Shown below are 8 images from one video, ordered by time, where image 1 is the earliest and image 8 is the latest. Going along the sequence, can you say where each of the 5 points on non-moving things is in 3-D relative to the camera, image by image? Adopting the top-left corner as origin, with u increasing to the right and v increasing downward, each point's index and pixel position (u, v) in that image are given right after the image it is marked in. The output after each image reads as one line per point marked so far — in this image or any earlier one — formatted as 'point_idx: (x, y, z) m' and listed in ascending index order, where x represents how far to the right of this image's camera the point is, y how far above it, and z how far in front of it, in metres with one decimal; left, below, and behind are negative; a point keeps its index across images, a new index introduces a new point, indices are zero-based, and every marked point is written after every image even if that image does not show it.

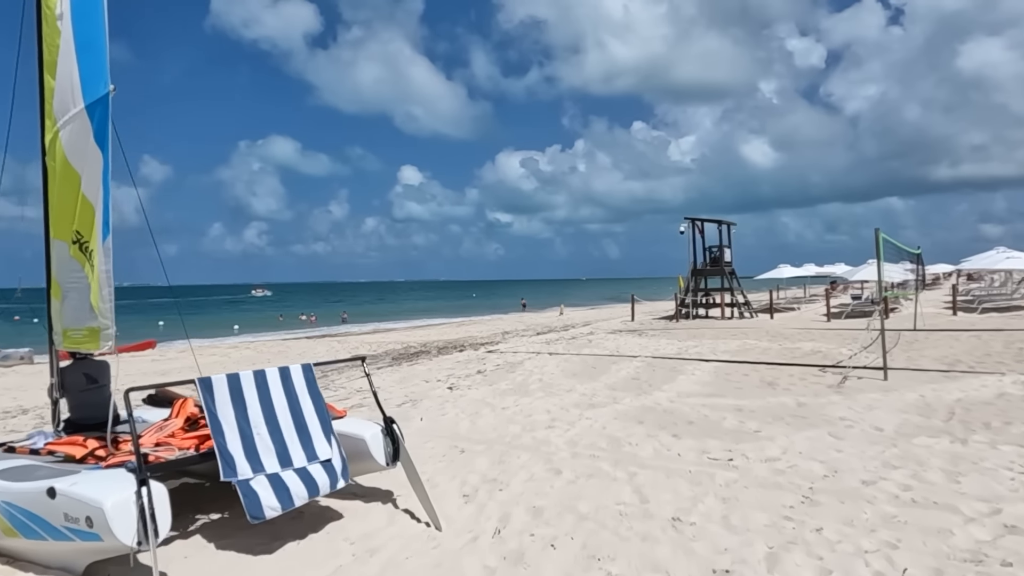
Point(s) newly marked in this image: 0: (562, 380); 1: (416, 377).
0: (+0.7, -1.3, +9.5) m
1: (-1.4, -1.3, +10.3) m
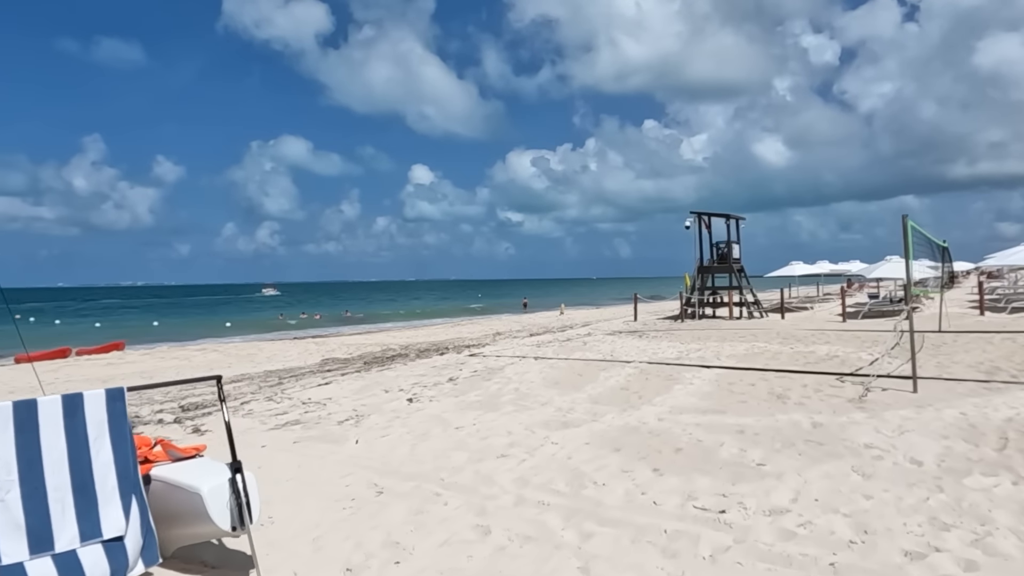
0: (+0.3, -1.2, +8.3) m
1: (-1.8, -1.3, +9.1) m
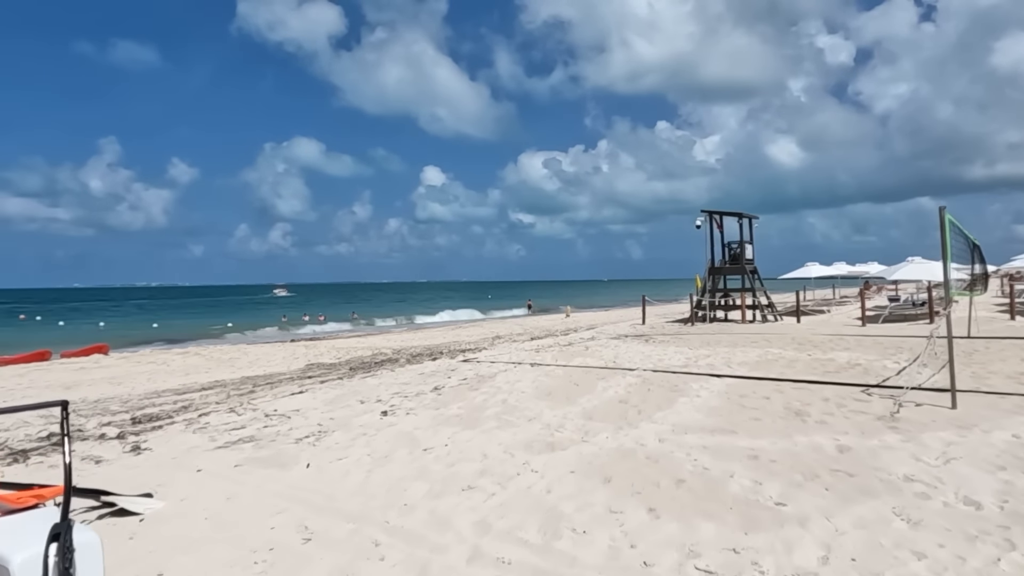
0: (+0.2, -1.2, +7.5) m
1: (-1.9, -1.3, +8.3) m
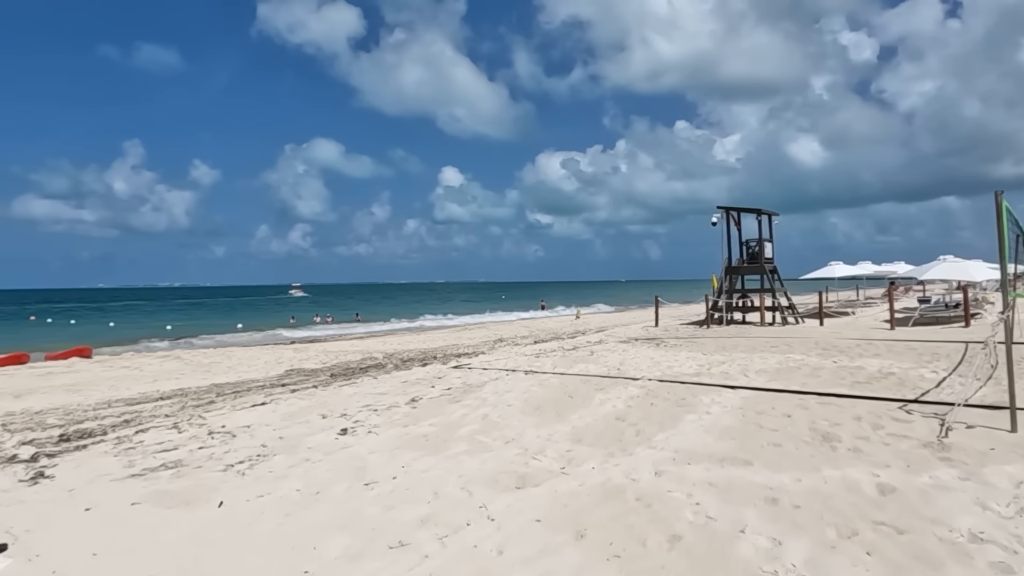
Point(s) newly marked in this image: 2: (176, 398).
0: (0.0, -1.2, +6.5) m
1: (-2.1, -1.3, +7.4) m
2: (-4.1, -1.3, +8.6) m
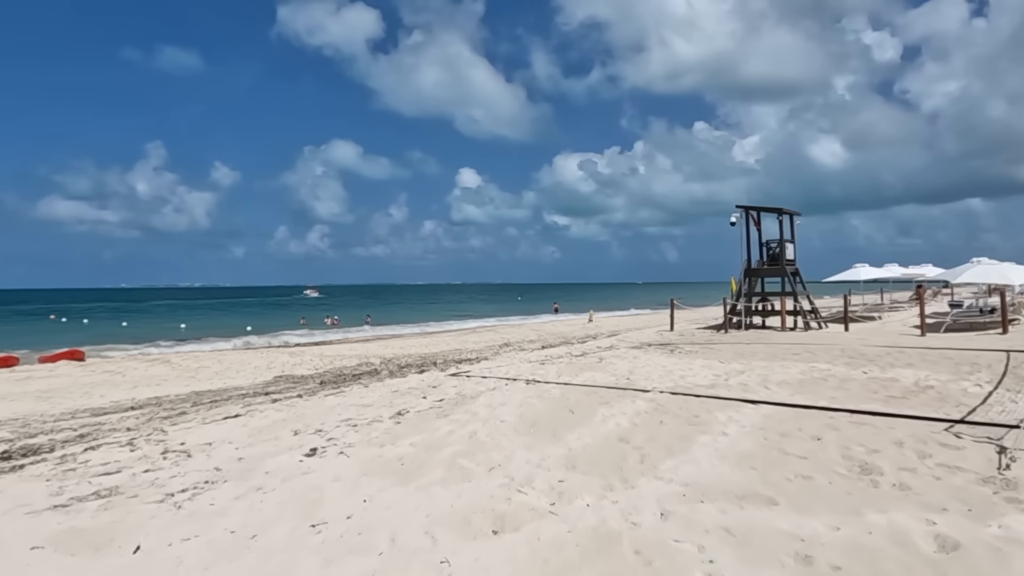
0: (-0.1, -1.3, +5.8) m
1: (-2.1, -1.3, +6.7) m
2: (-4.1, -1.4, +7.9) m
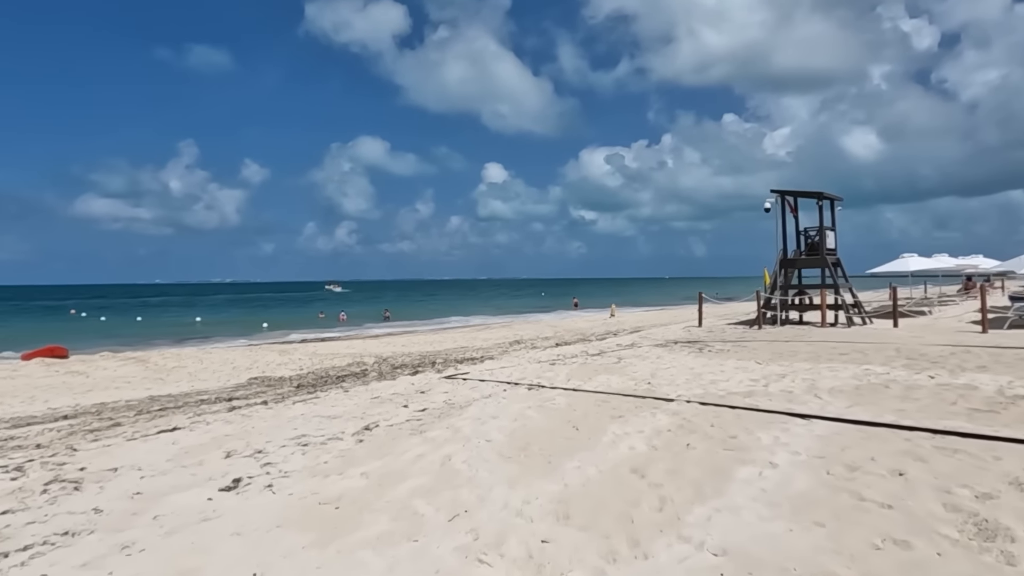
0: (-0.2, -1.2, +4.5) m
1: (-2.2, -1.2, +5.5) m
2: (-4.2, -1.3, +6.8) m
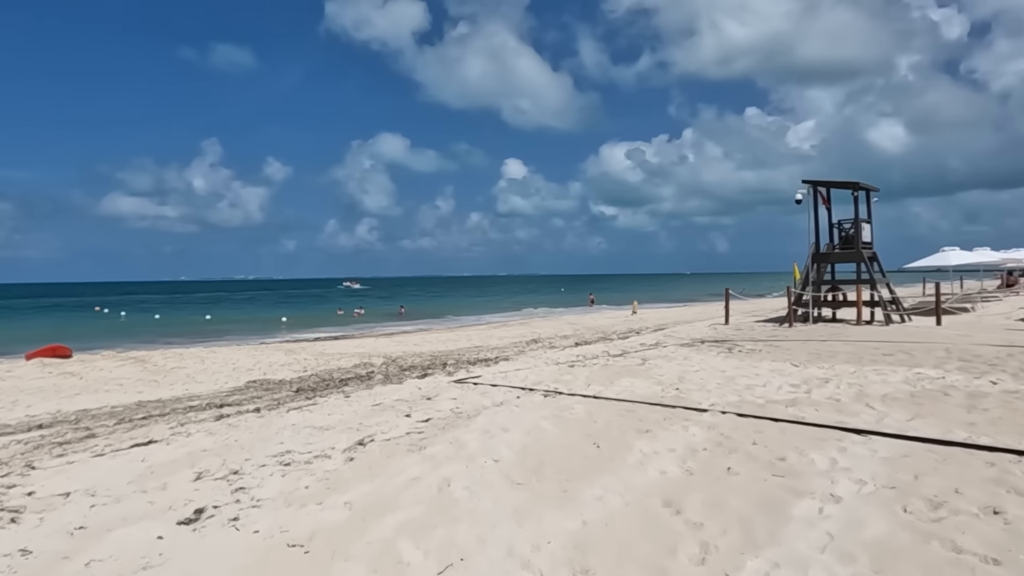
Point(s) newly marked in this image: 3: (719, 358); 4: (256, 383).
0: (-0.1, -1.1, +3.8) m
1: (-2.1, -1.2, +4.9) m
2: (-4.0, -1.2, +6.2) m
3: (+3.0, -1.0, +10.1) m
4: (-3.2, -1.2, +8.8) m
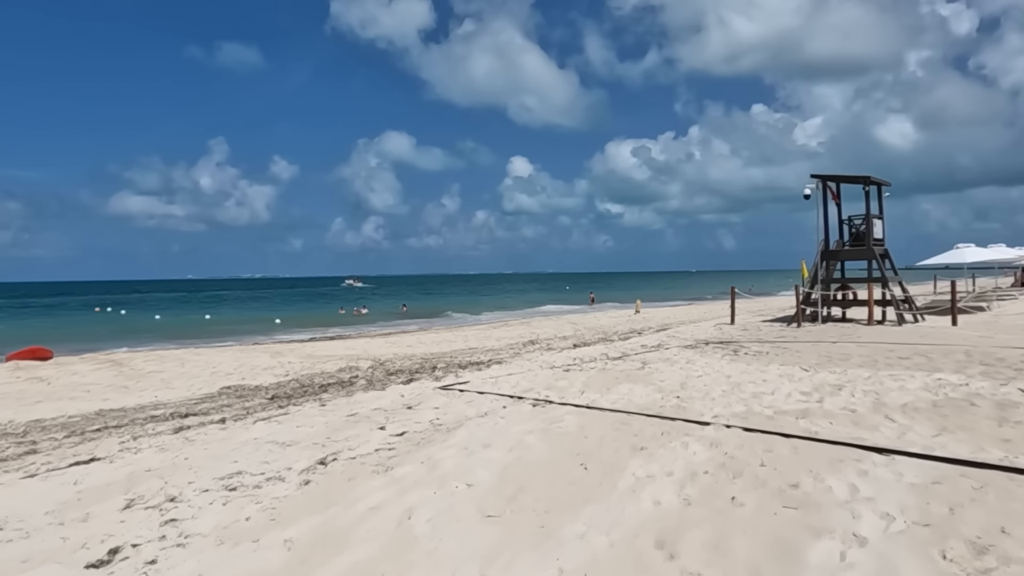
0: (-0.3, -1.2, +3.3) m
1: (-2.2, -1.2, +4.4) m
2: (-4.2, -1.2, +5.7) m
3: (+2.9, -1.0, +9.5) m
4: (-3.3, -1.2, +8.3) m
